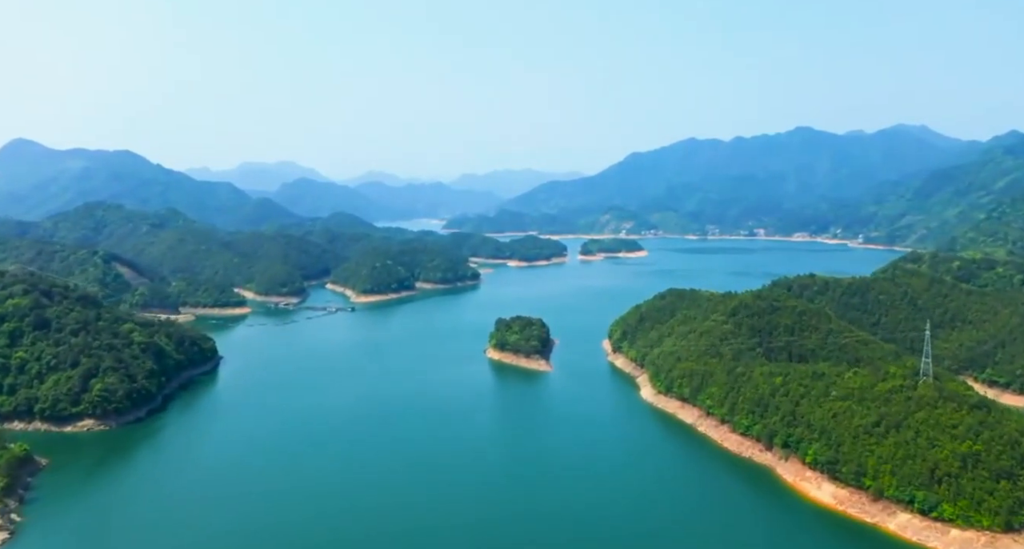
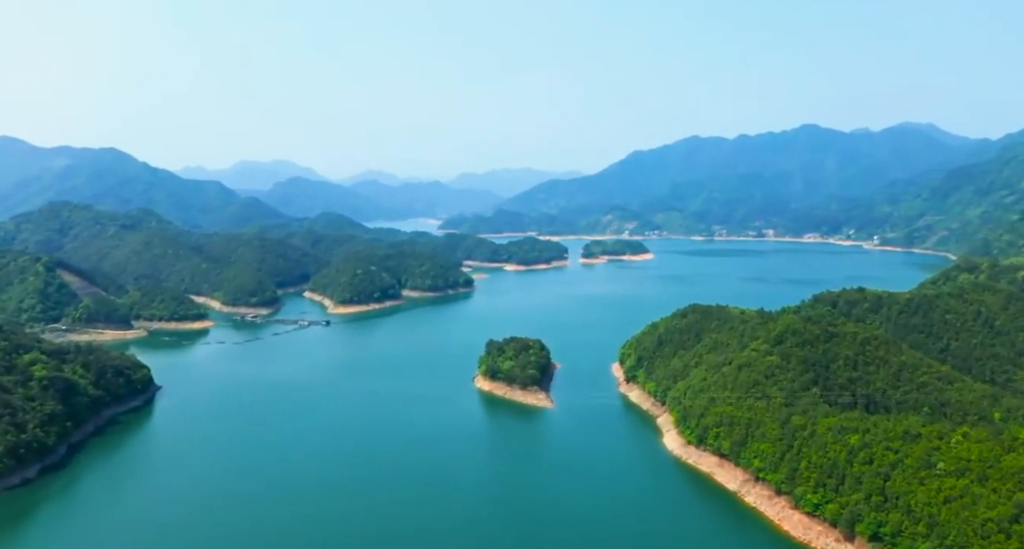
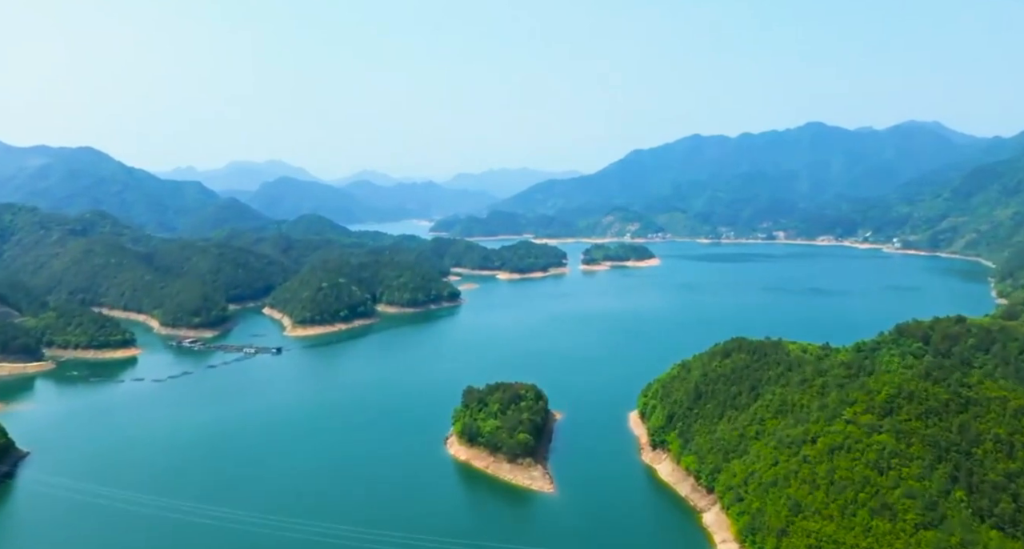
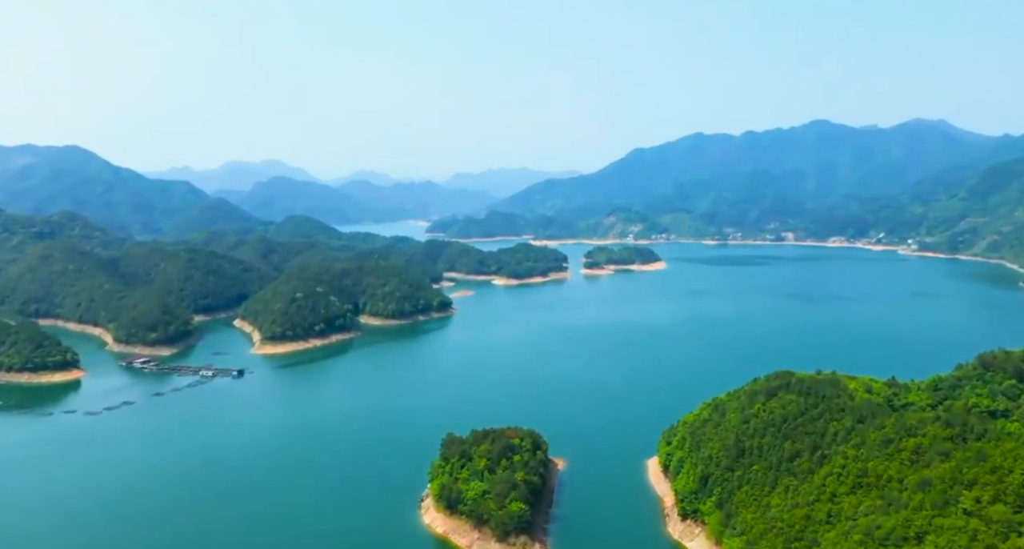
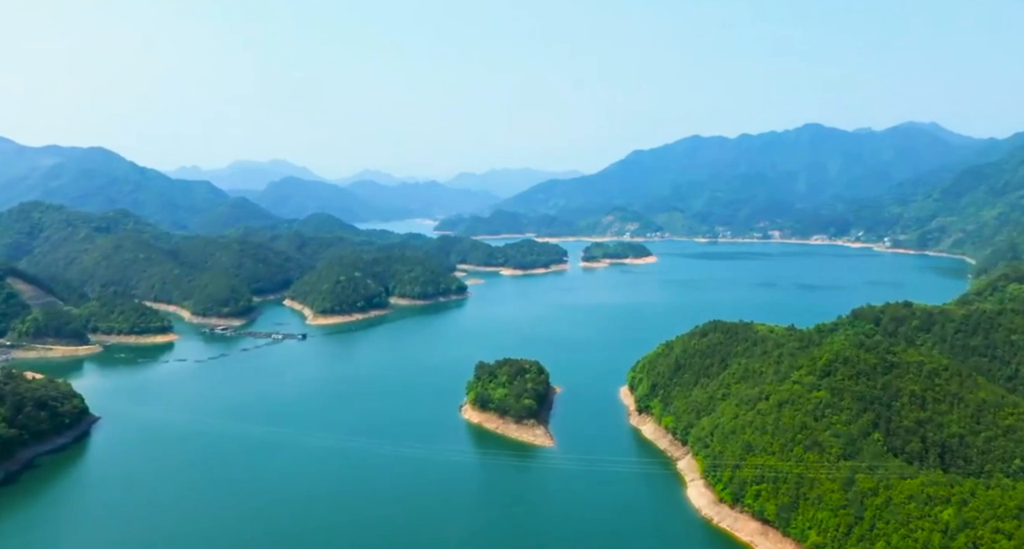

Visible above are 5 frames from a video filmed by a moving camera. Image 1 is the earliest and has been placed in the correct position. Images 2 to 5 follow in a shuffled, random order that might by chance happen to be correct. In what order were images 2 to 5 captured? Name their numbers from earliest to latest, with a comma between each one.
2, 5, 3, 4
